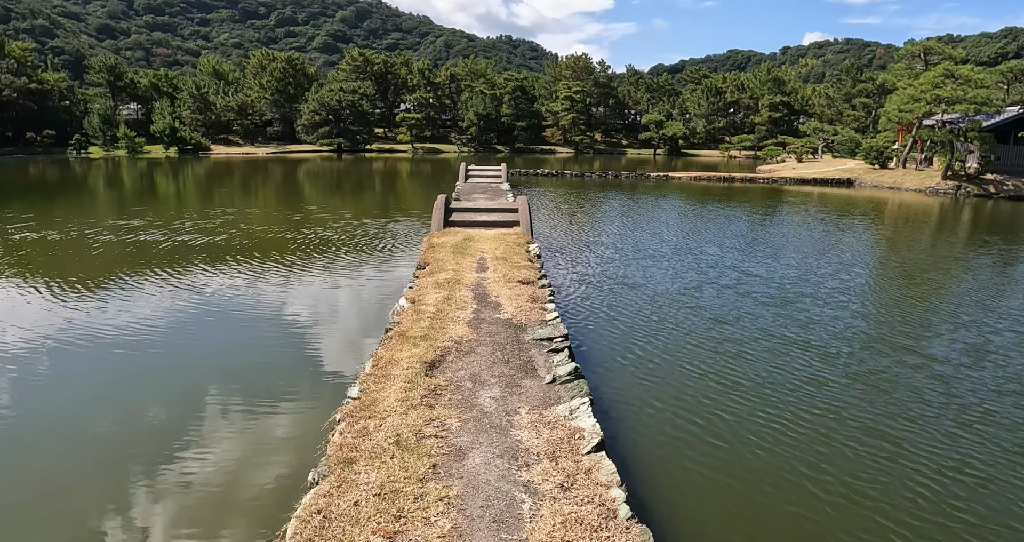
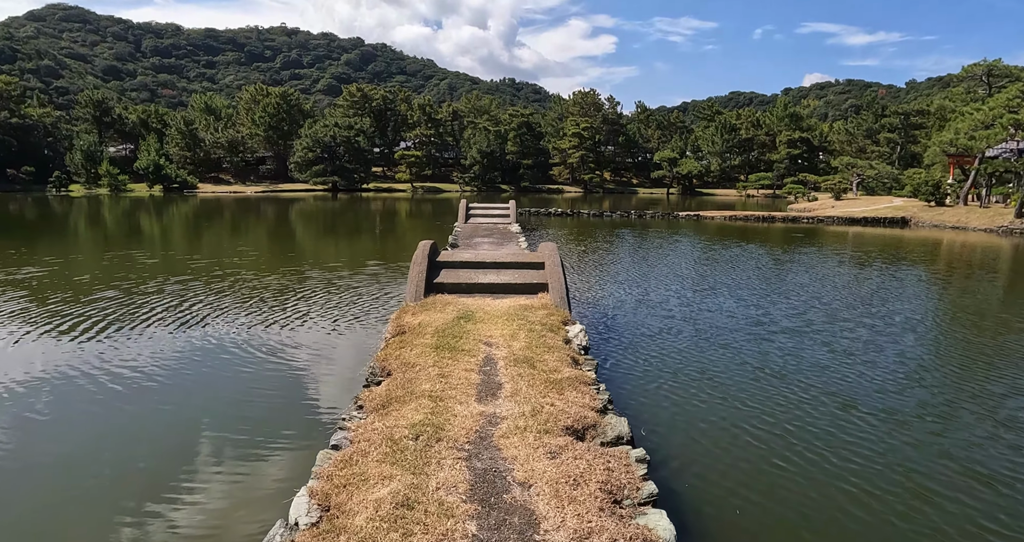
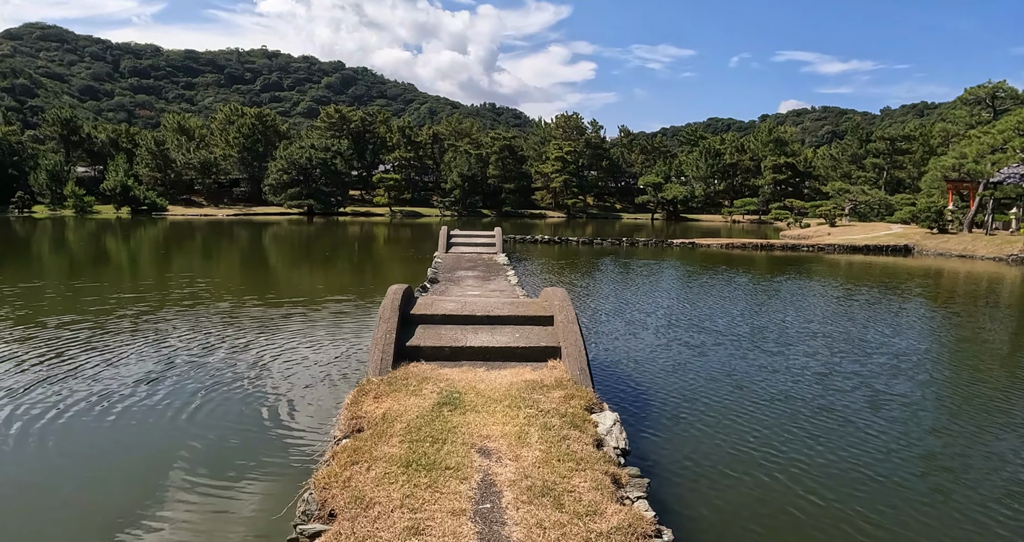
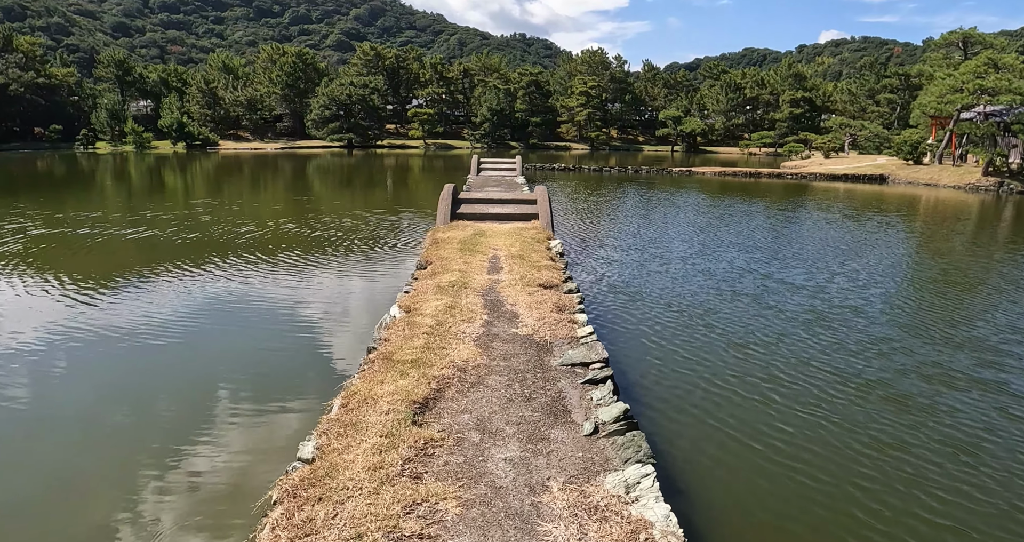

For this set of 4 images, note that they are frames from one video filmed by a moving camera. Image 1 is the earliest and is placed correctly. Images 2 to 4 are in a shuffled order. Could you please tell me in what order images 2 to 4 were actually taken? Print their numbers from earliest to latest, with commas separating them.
4, 2, 3
